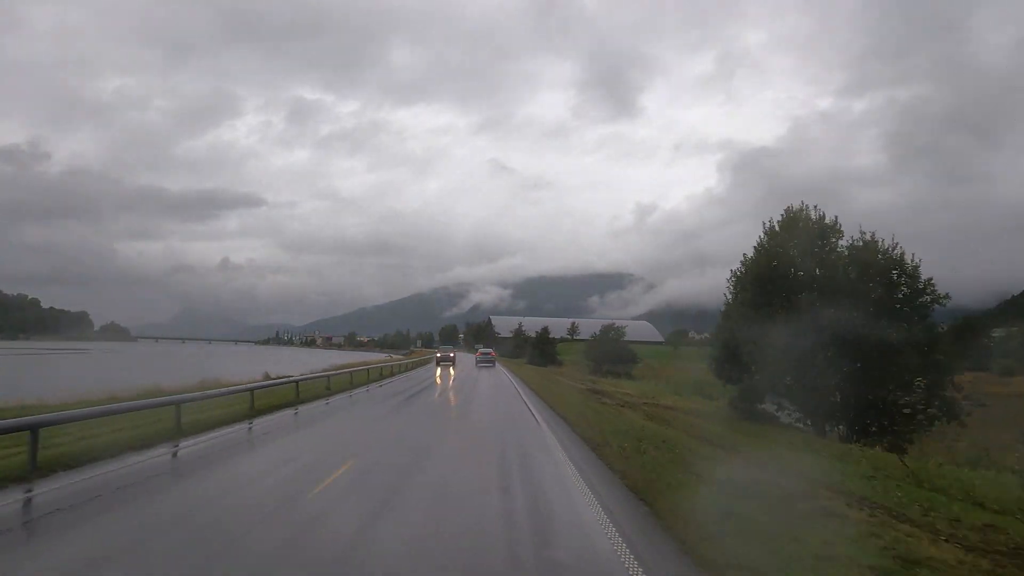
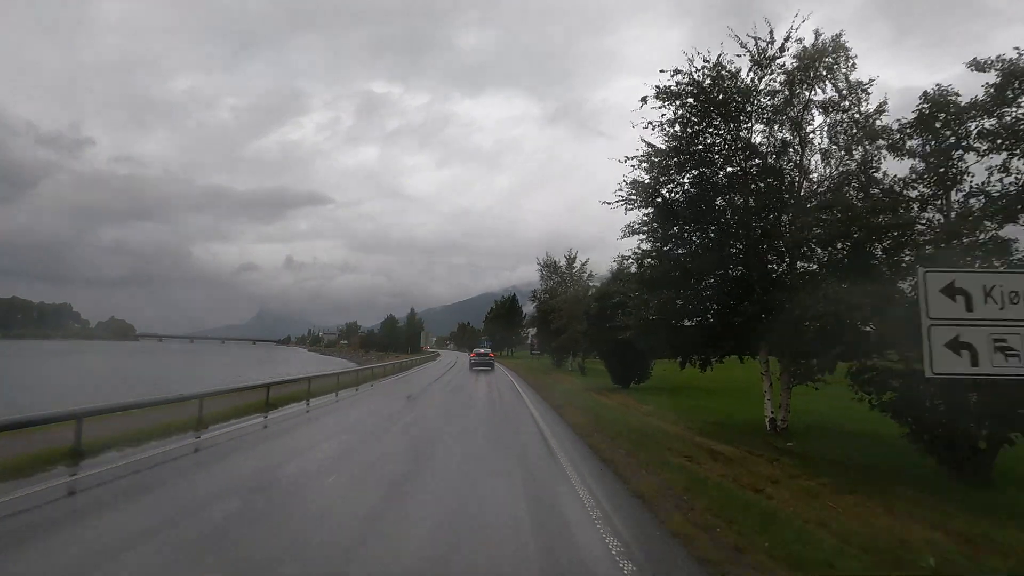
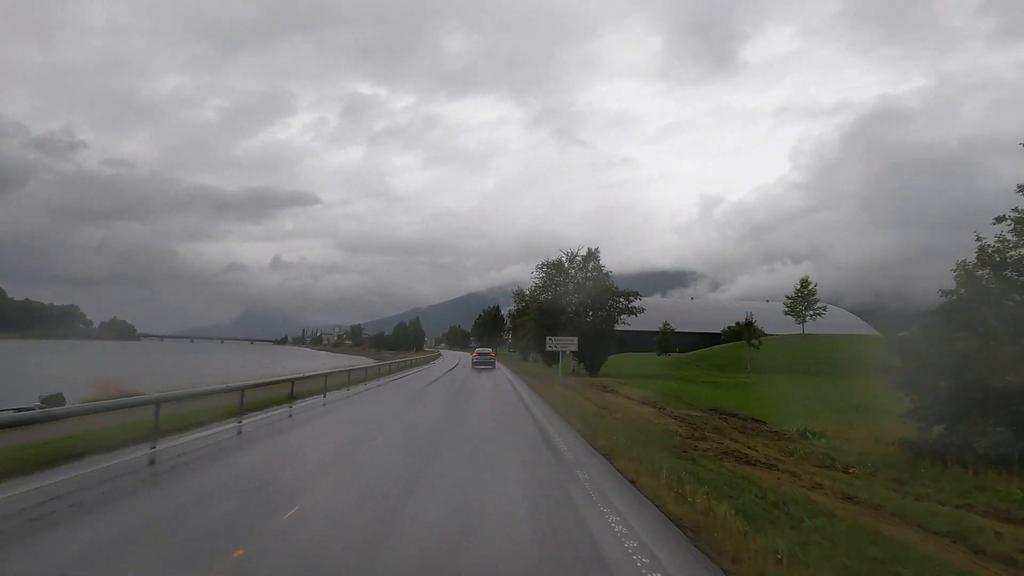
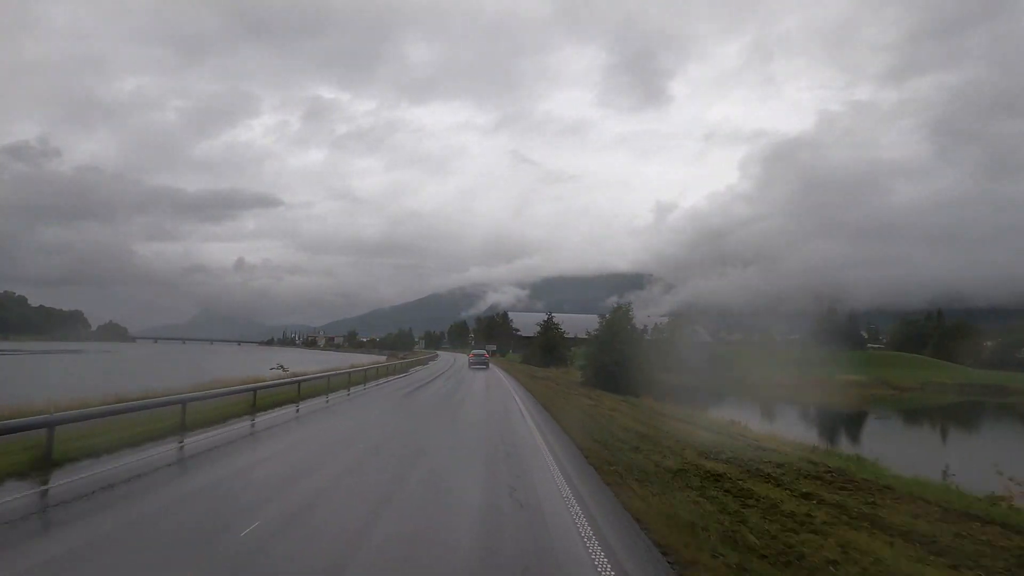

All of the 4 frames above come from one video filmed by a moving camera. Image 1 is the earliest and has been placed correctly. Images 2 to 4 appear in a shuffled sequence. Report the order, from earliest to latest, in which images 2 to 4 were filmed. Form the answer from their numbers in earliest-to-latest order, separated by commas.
4, 3, 2
